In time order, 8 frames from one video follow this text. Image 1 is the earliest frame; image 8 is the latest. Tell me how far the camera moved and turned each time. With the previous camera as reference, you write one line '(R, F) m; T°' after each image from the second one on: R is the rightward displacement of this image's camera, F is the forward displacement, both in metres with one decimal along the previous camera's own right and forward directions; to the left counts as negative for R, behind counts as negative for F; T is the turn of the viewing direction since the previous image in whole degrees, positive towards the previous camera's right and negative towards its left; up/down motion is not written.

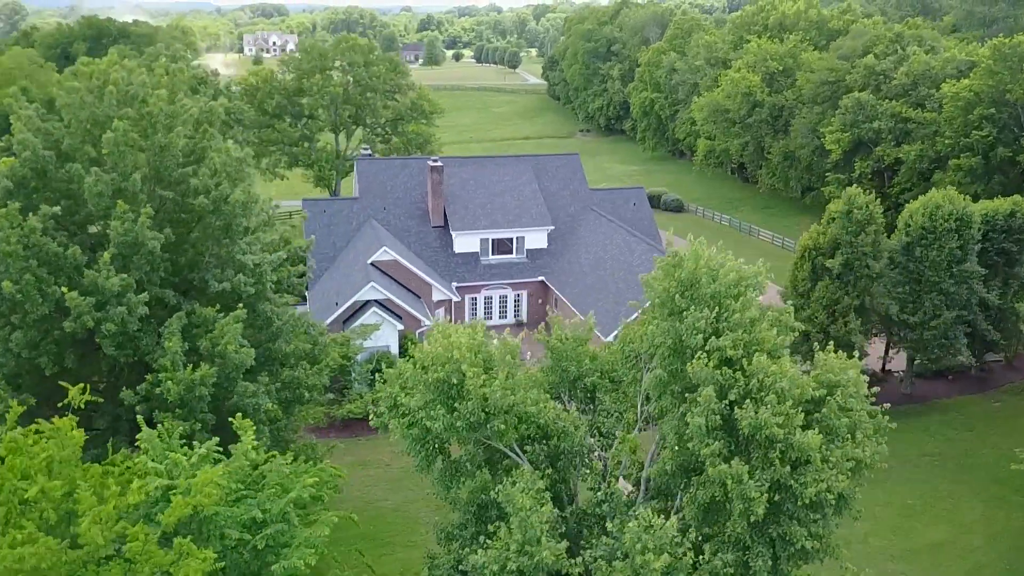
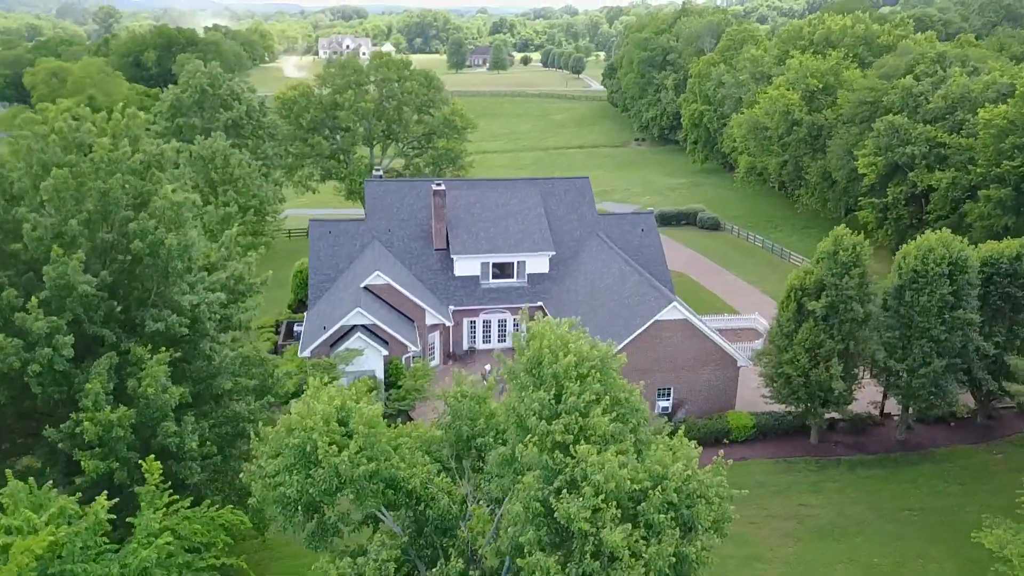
(+3.0, +0.1) m; -5°
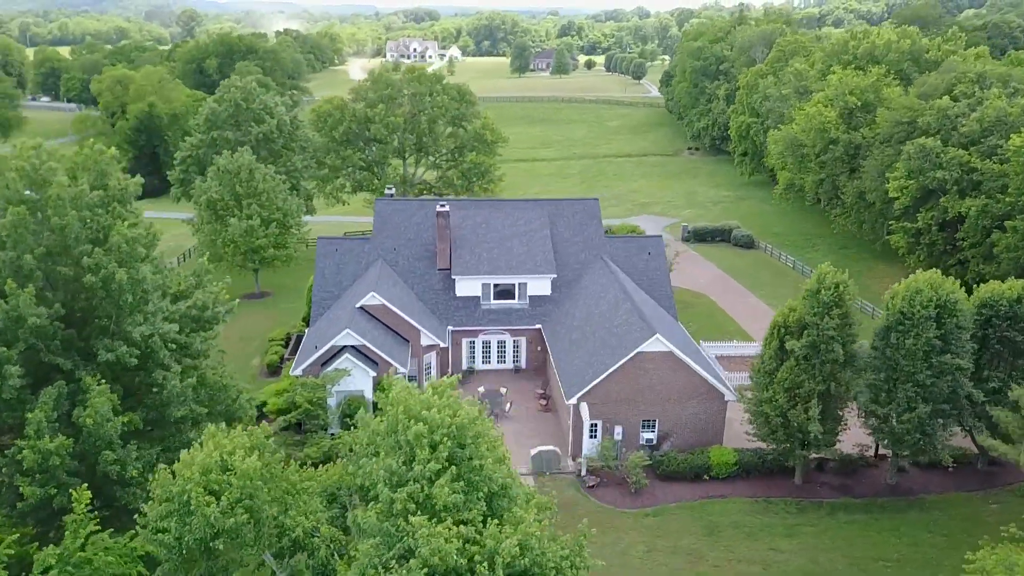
(+2.8, 0.0) m; -5°
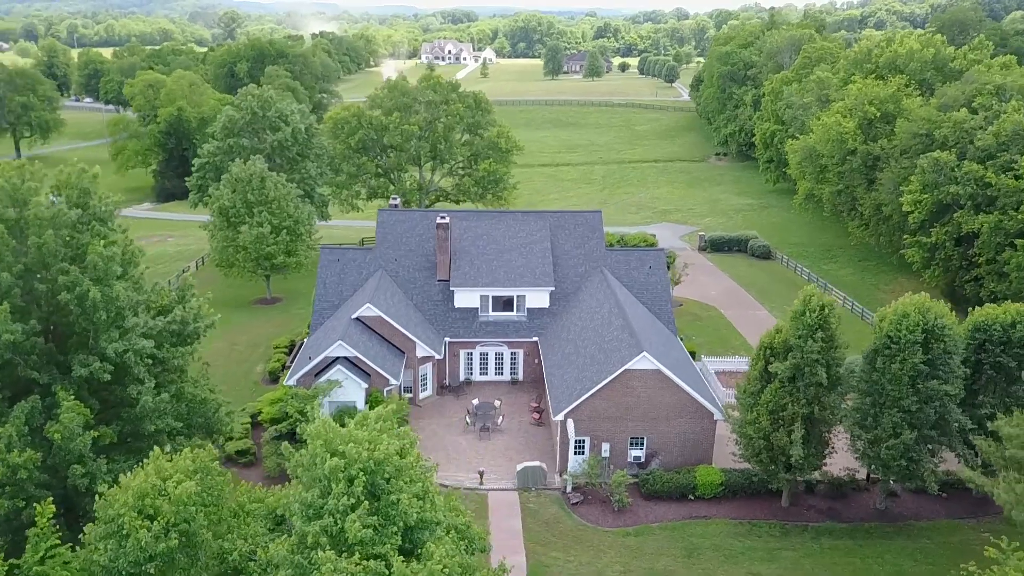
(+1.6, -0.1) m; -2°
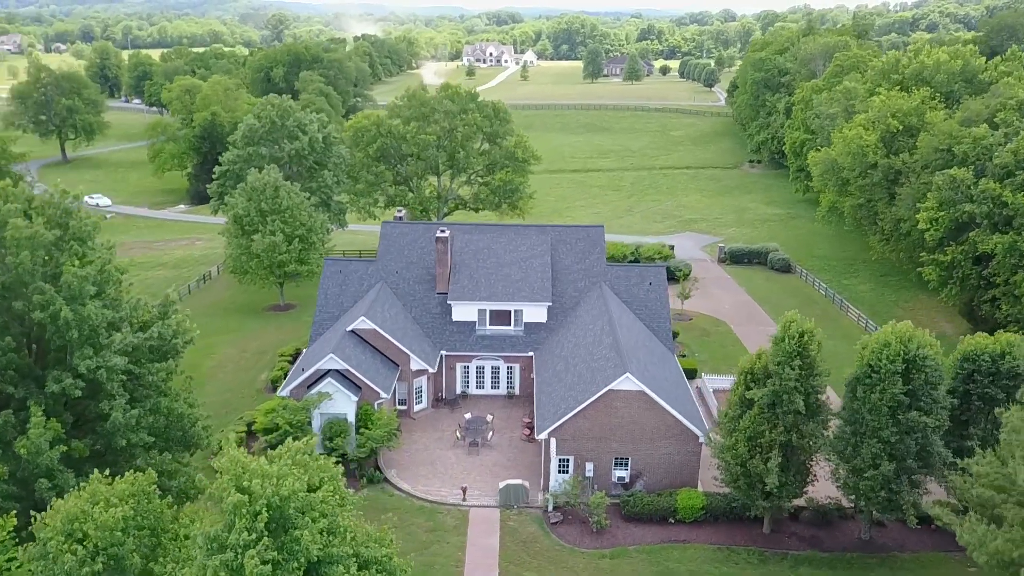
(+1.9, -0.1) m; -3°
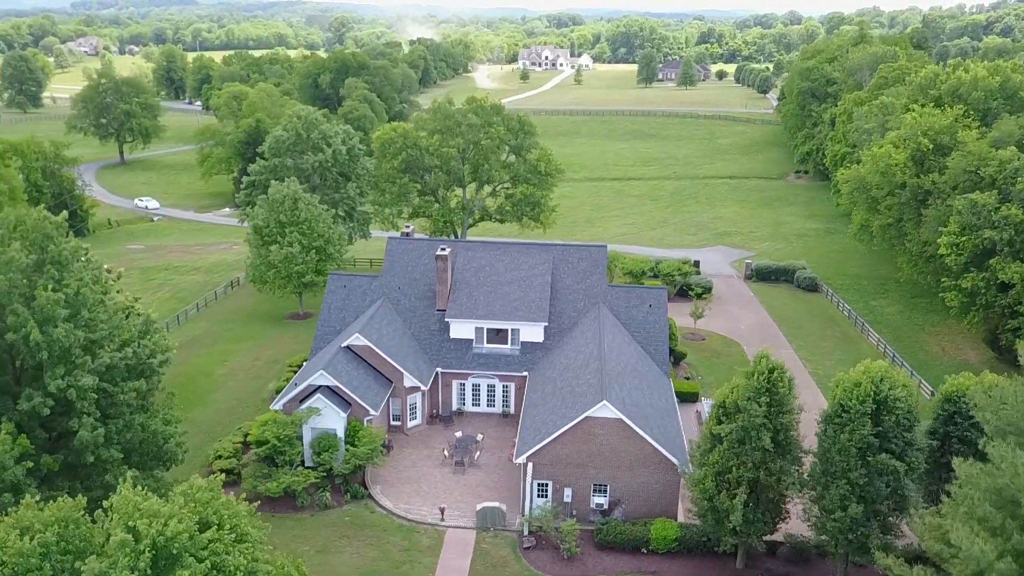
(+2.6, -0.1) m; -4°
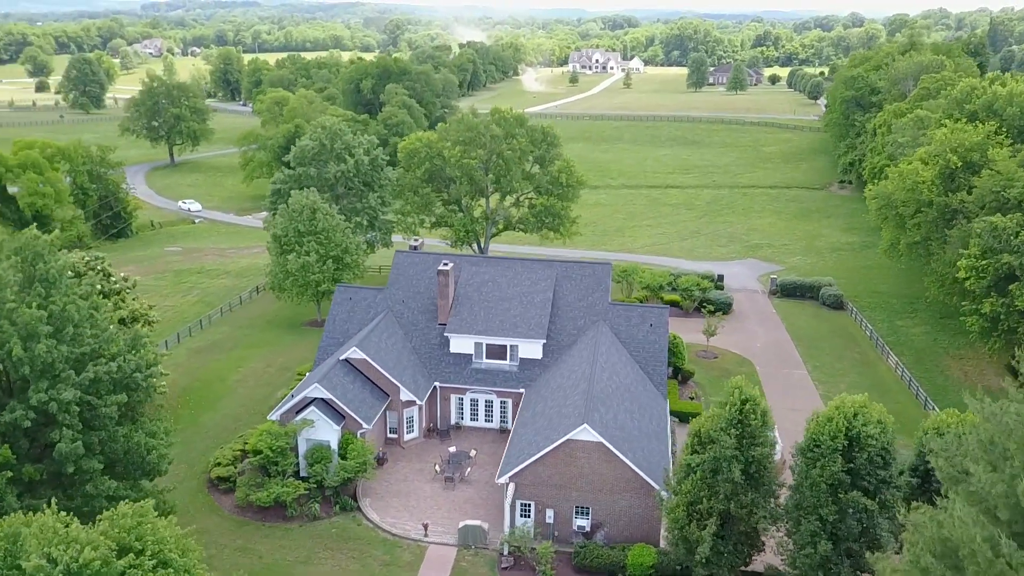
(+2.2, -0.1) m; -4°
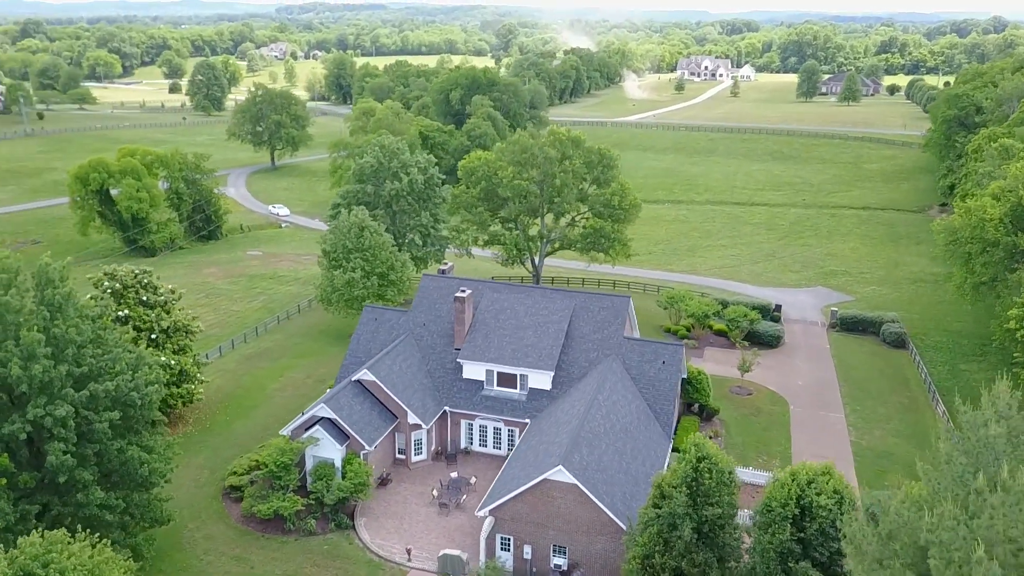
(+4.1, -0.2) m; -8°
